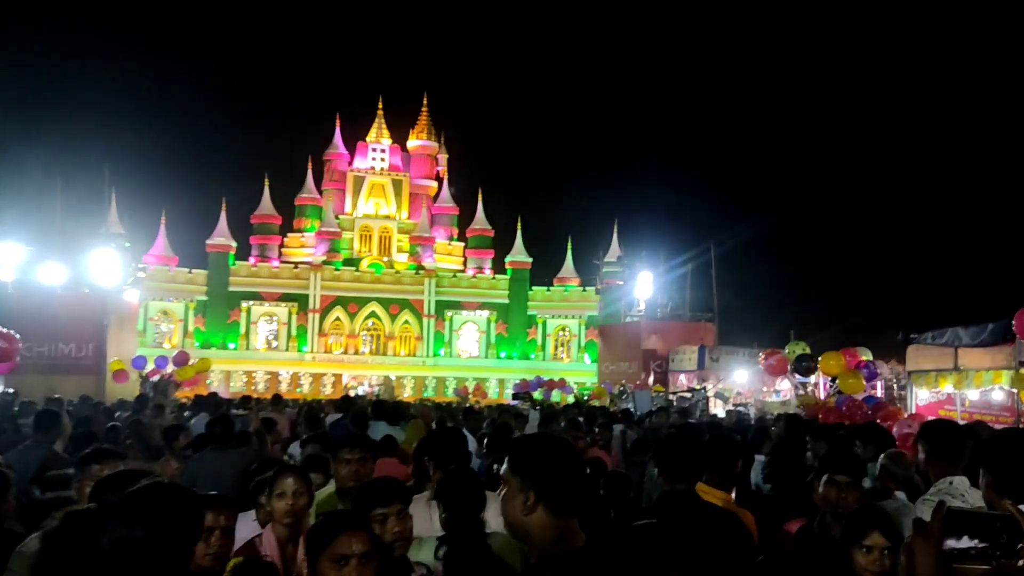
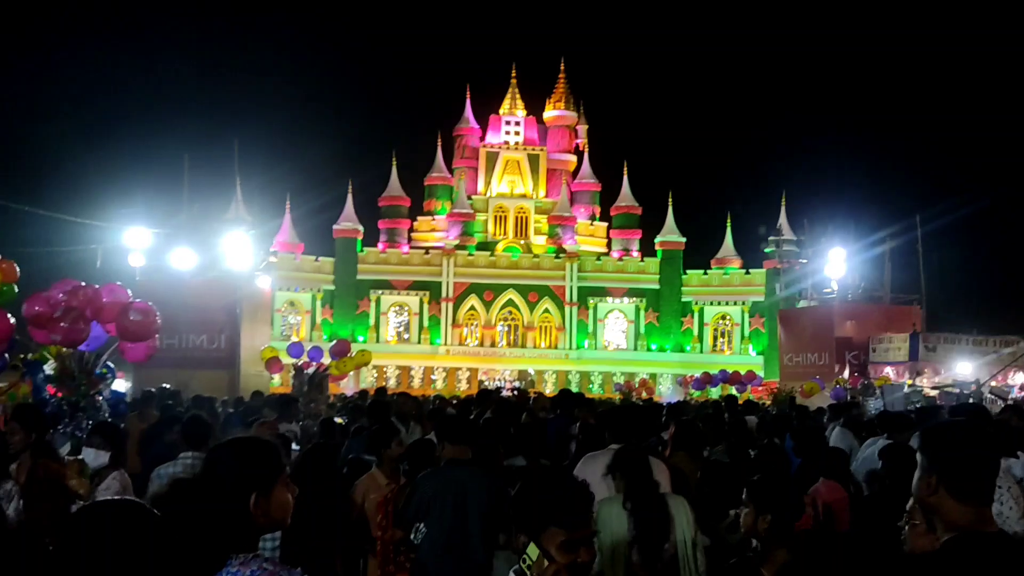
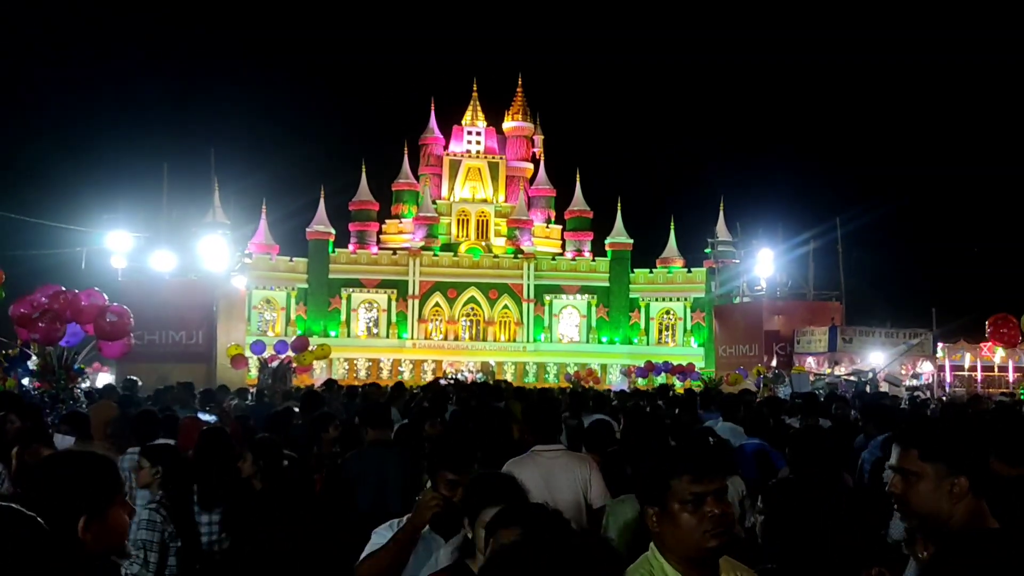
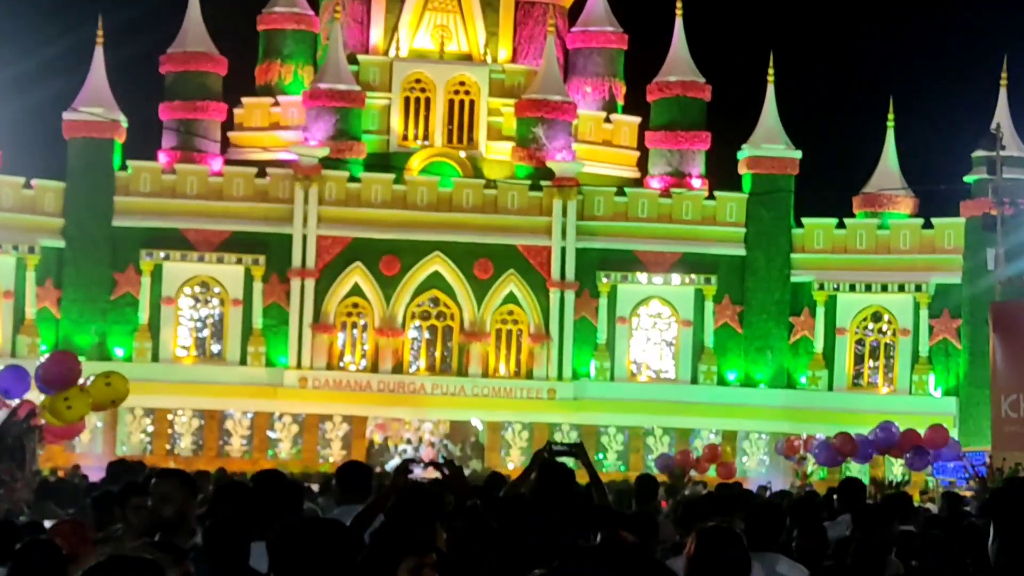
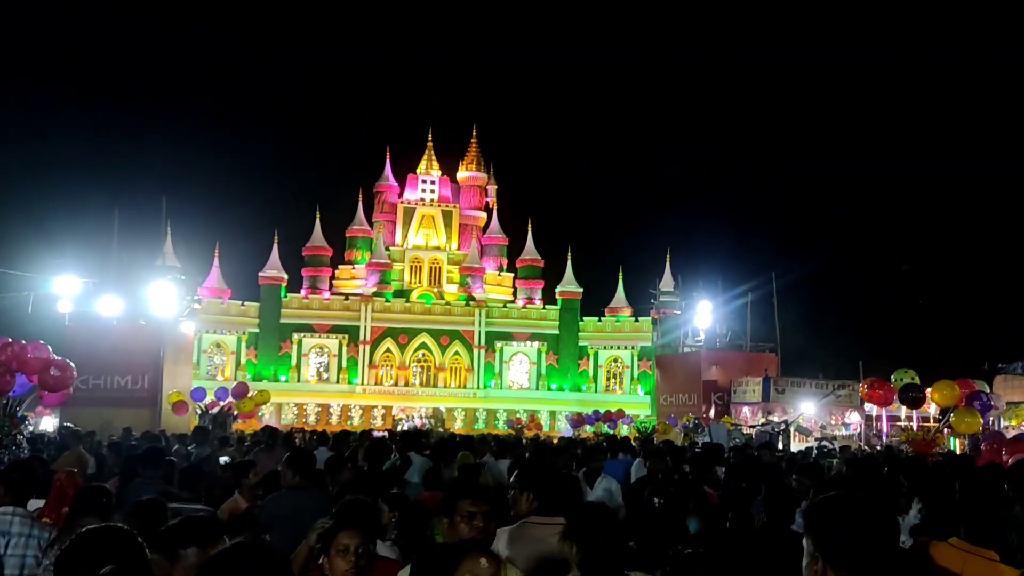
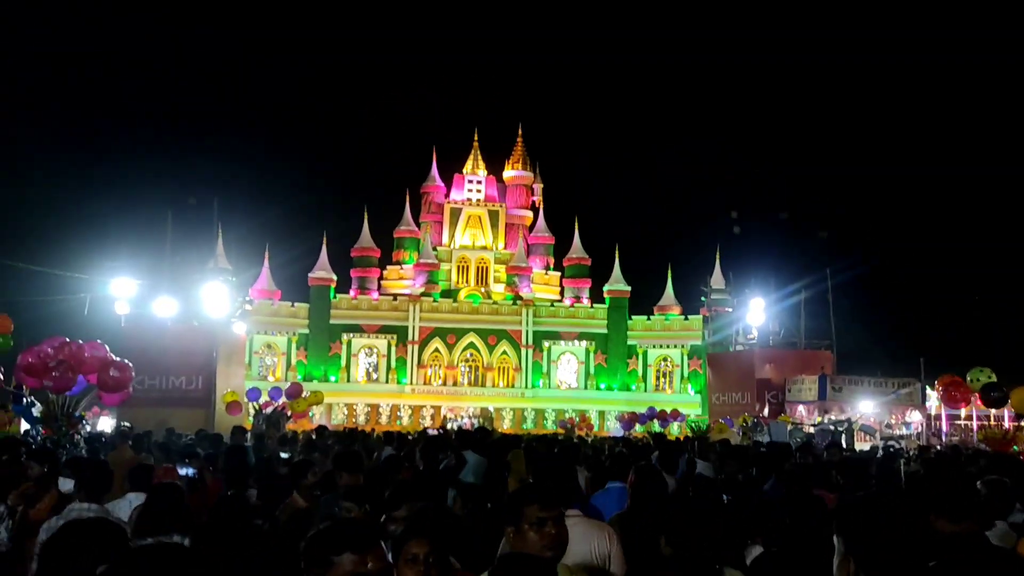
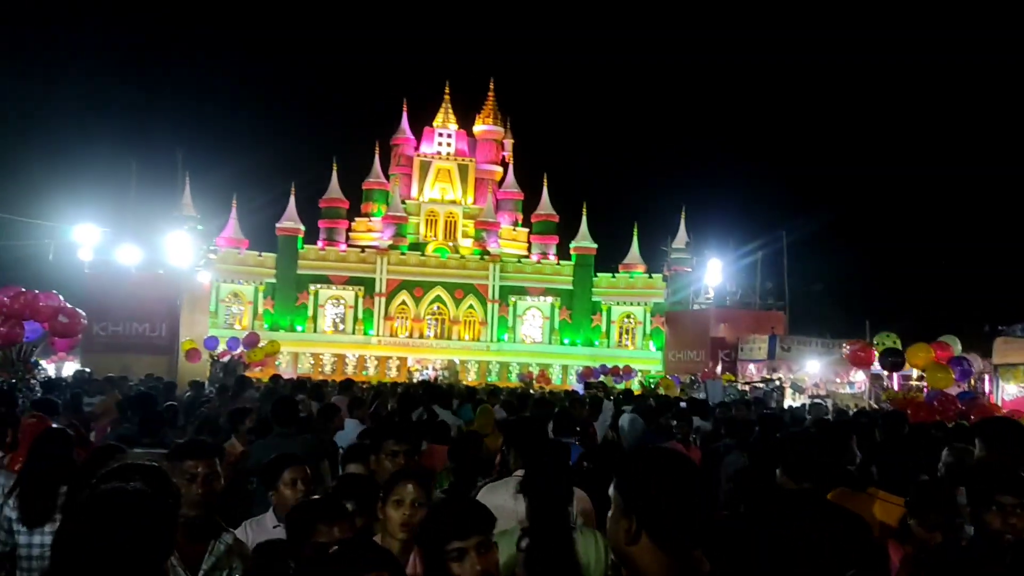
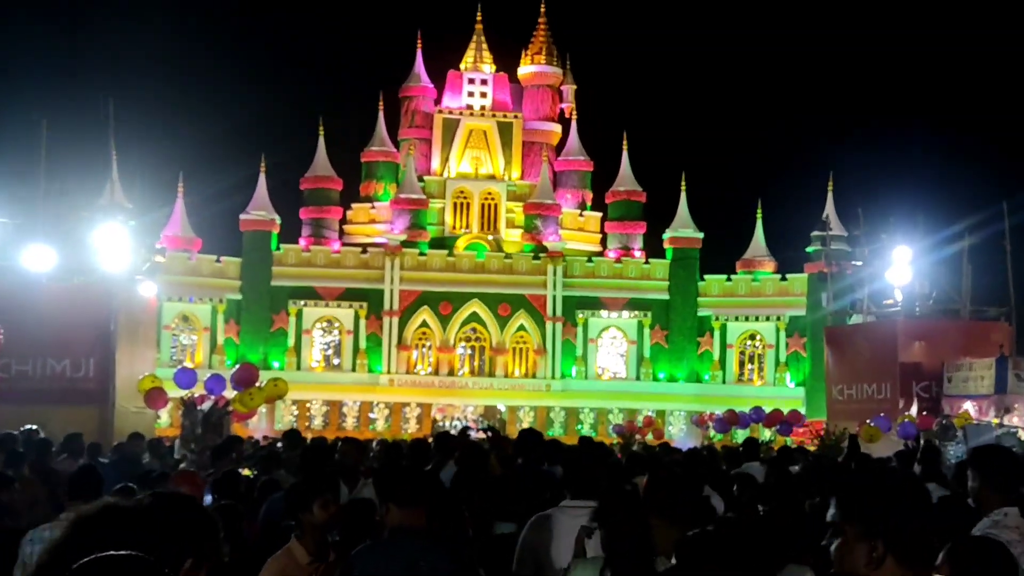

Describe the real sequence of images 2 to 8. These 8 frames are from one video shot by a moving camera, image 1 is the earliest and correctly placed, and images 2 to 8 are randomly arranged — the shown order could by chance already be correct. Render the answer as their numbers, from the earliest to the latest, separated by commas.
7, 5, 6, 3, 2, 8, 4
